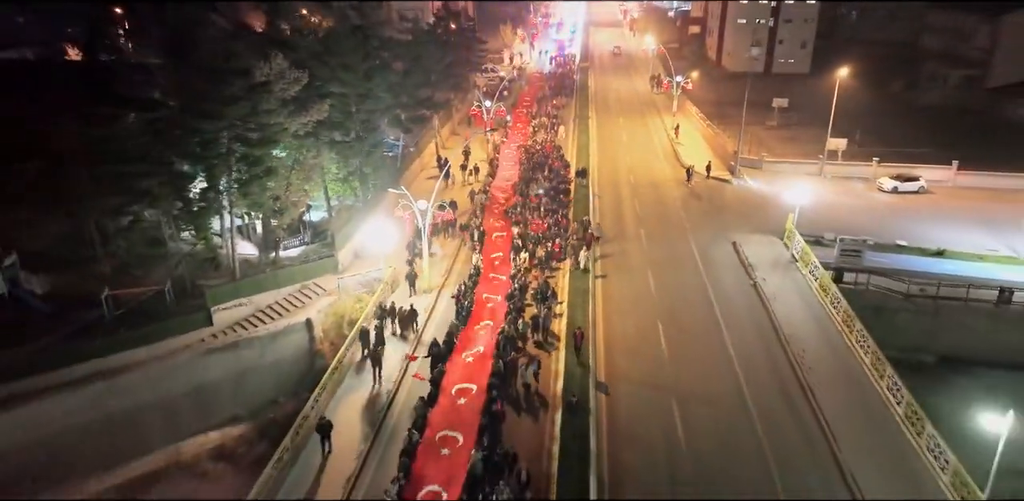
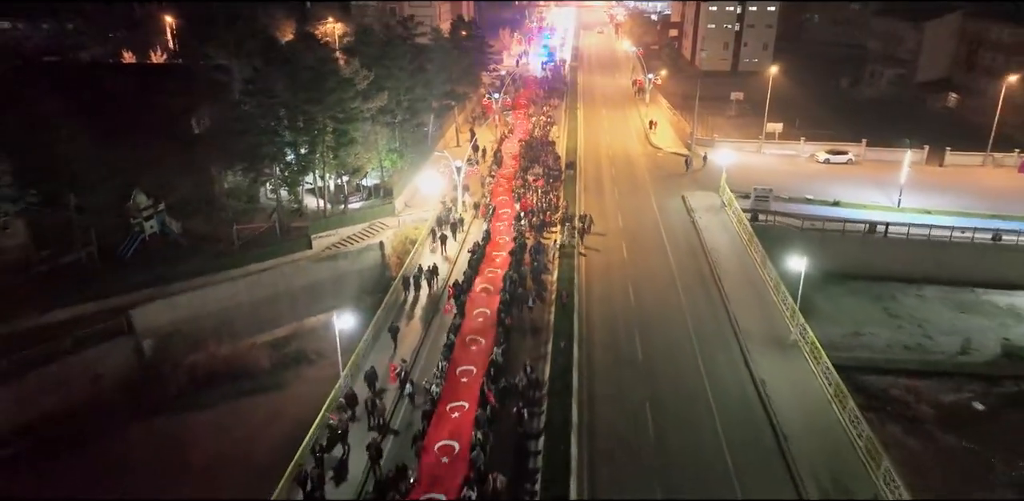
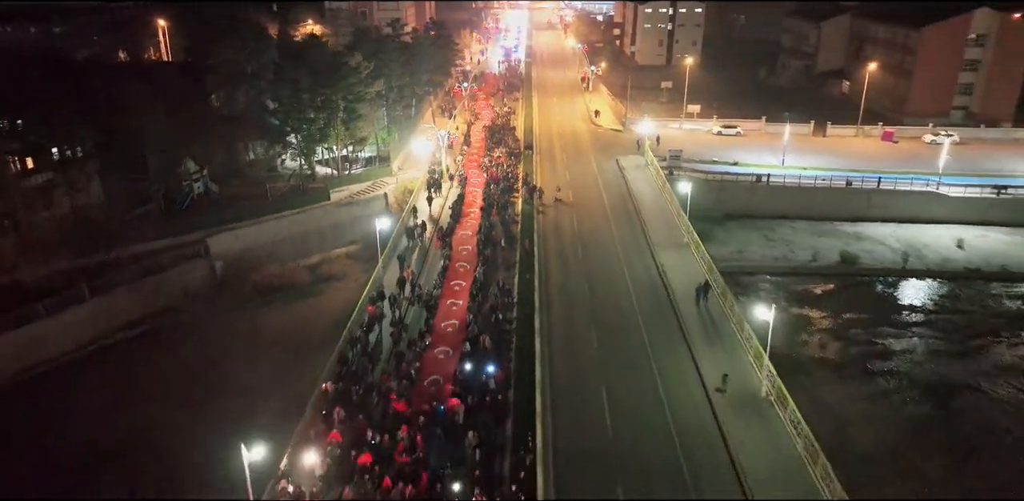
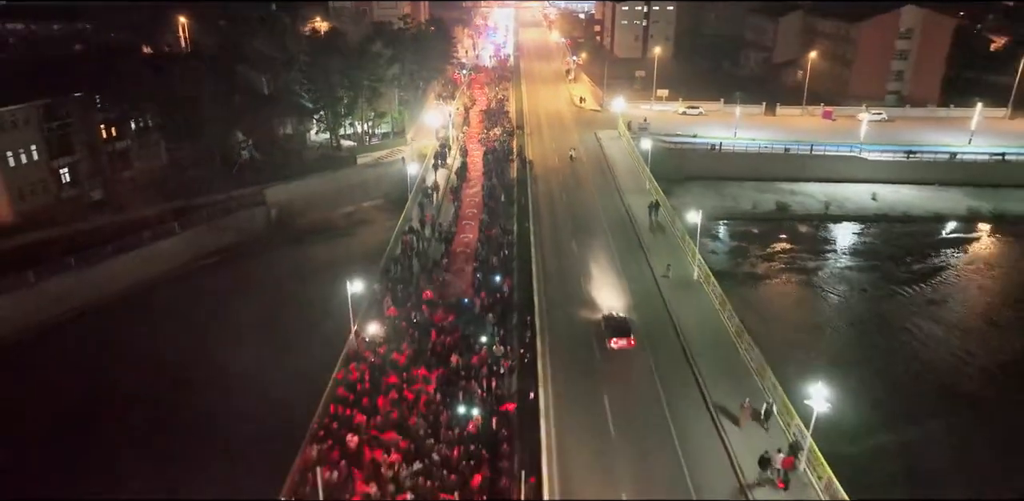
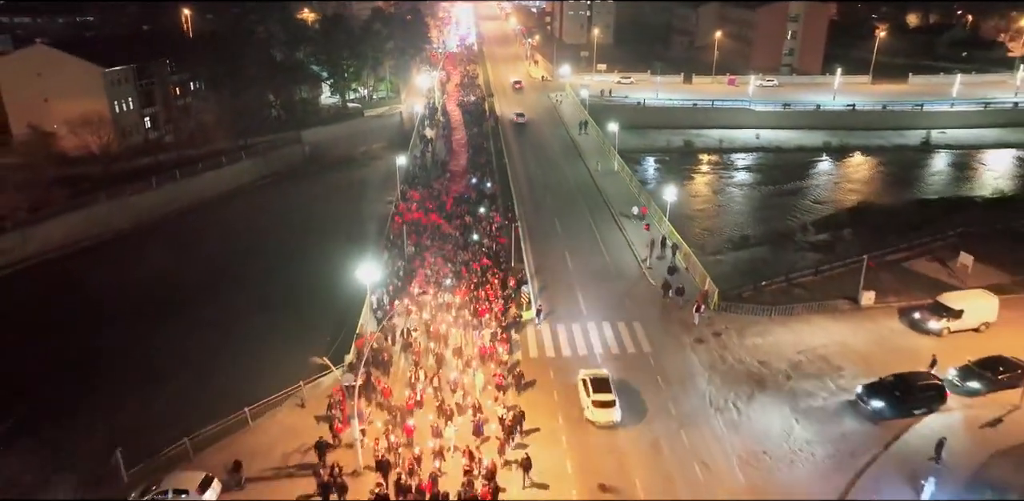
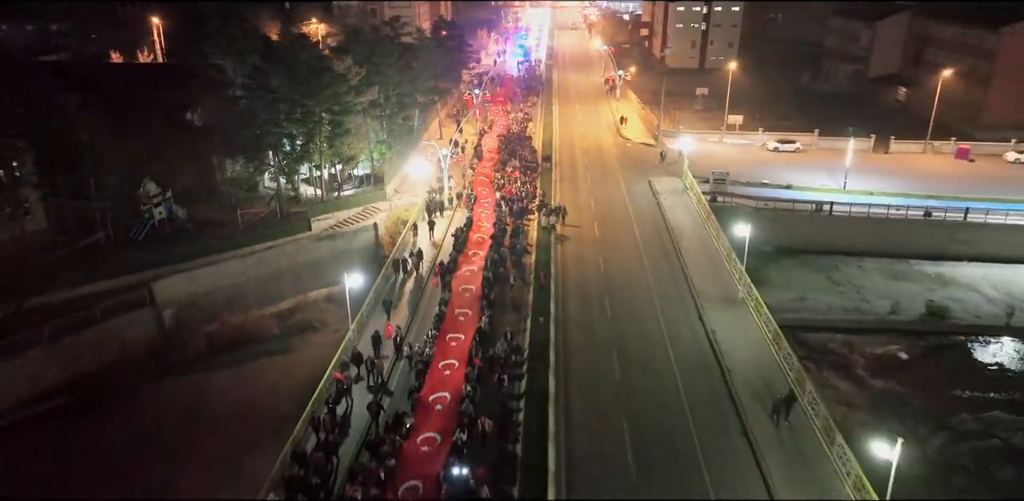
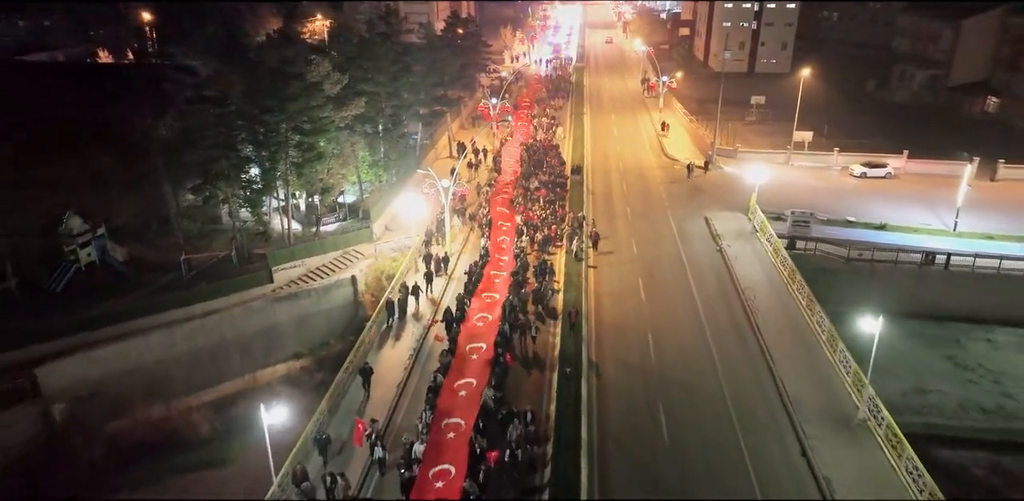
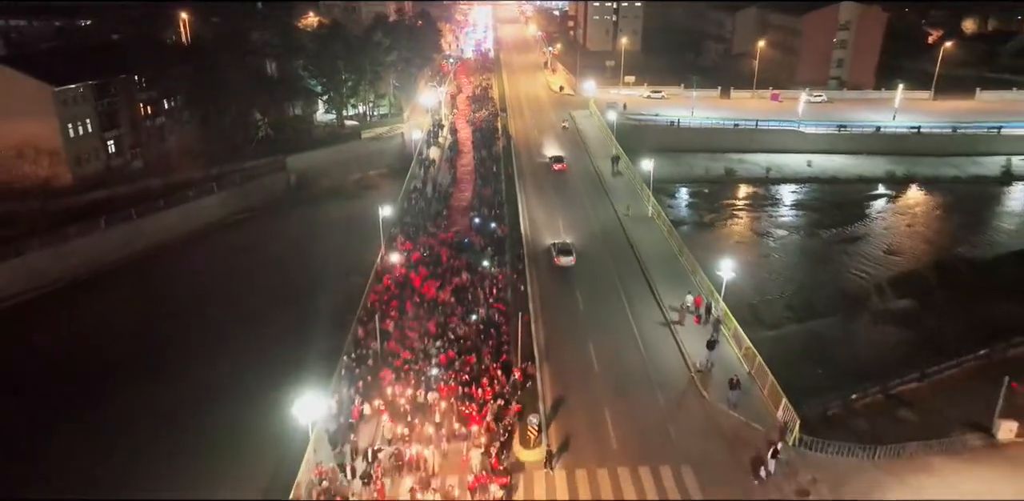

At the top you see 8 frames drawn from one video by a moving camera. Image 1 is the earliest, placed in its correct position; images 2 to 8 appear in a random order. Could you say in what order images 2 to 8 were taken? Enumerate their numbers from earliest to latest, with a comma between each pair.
7, 2, 6, 3, 4, 8, 5
